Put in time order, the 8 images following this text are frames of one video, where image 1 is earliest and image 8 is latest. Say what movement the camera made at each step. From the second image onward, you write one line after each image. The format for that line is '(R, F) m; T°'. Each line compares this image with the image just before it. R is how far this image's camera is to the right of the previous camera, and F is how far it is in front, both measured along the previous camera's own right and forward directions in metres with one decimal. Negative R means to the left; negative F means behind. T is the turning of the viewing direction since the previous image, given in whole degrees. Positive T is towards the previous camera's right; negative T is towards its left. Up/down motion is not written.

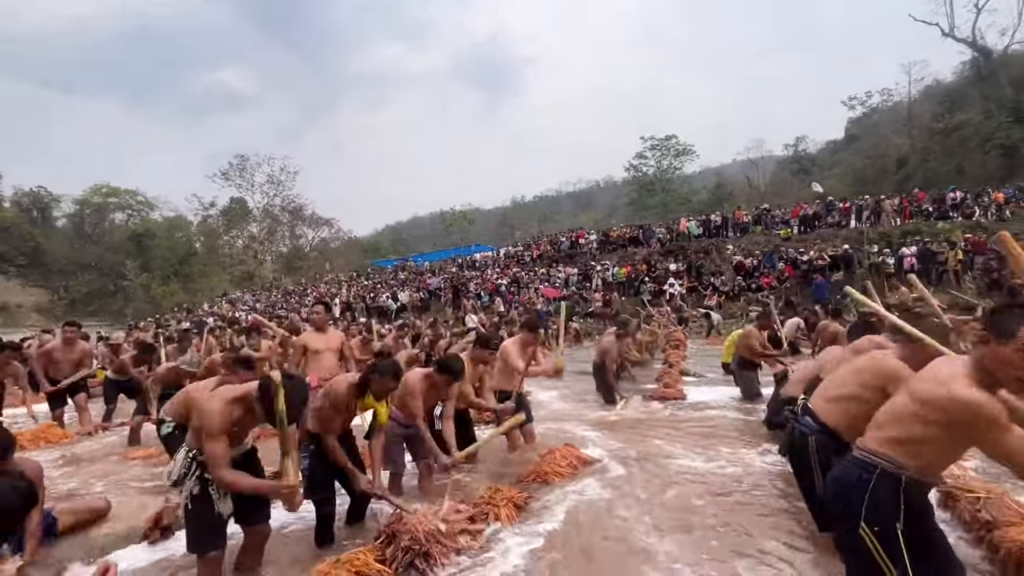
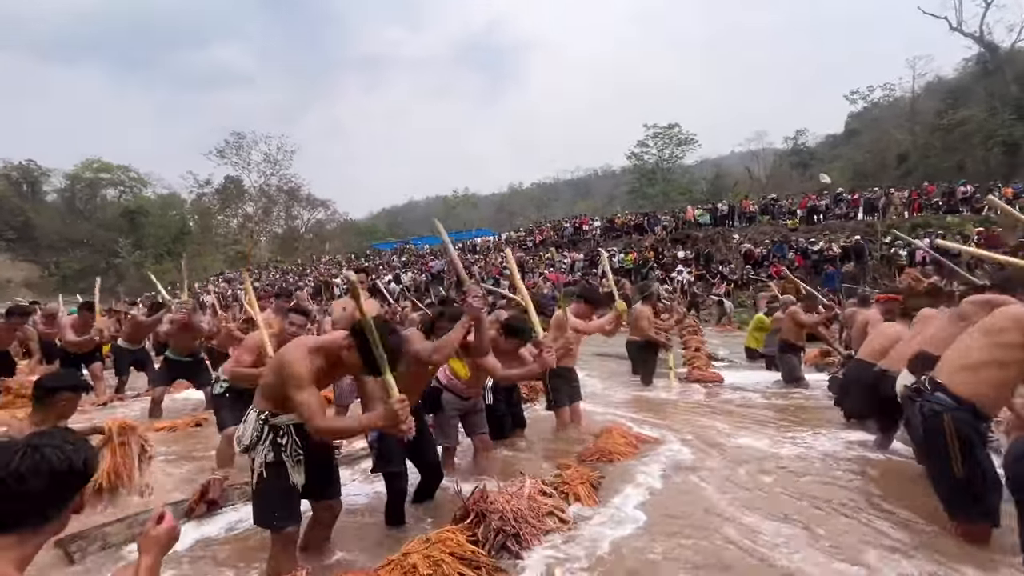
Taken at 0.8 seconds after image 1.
(-0.6, +0.3) m; +1°
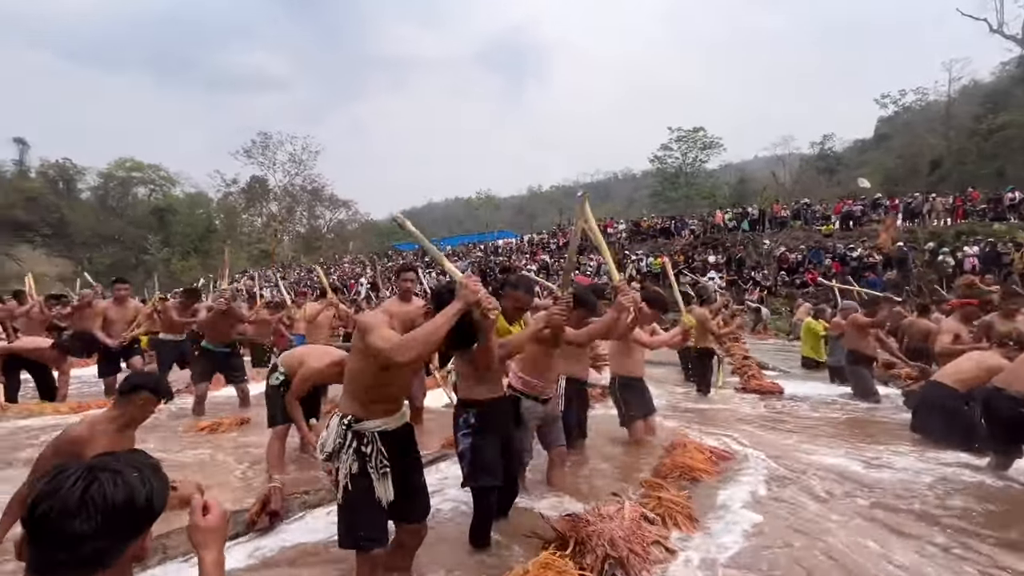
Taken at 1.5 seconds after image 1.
(-0.4, +0.3) m; -2°
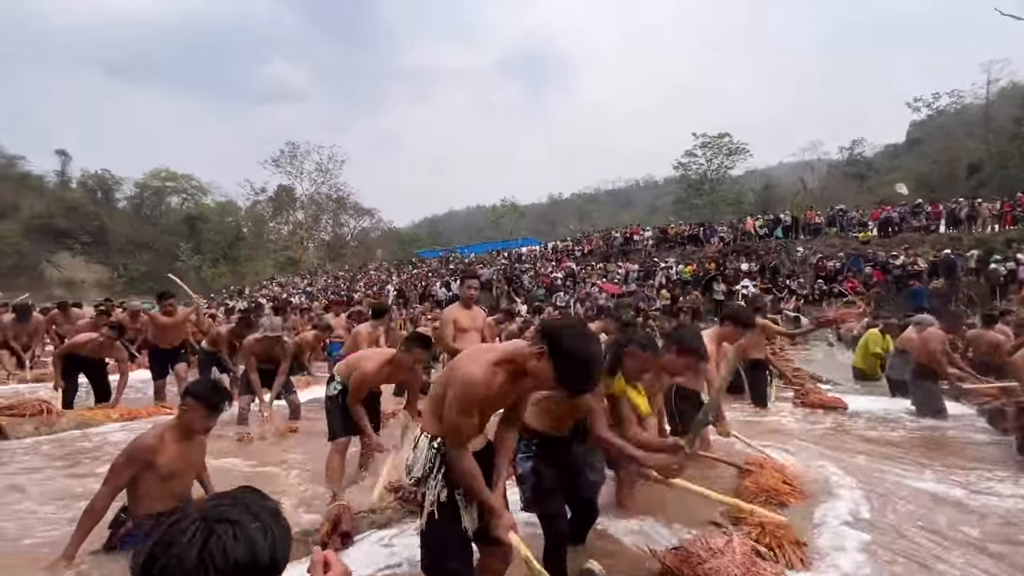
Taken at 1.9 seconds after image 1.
(-0.4, +0.2) m; -2°
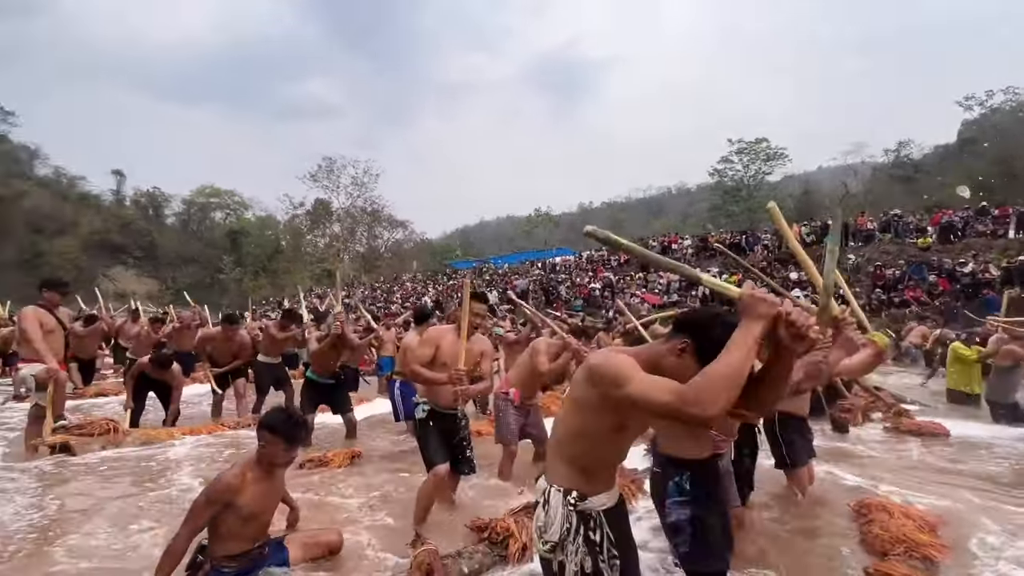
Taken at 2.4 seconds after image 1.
(-0.4, +0.3) m; -4°
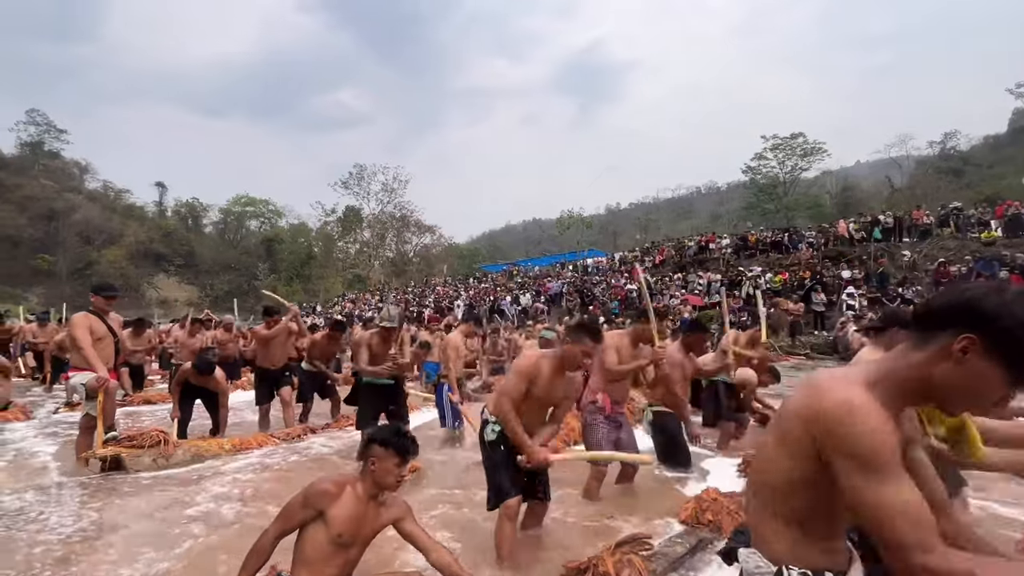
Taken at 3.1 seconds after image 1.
(-0.4, +0.4) m; -3°
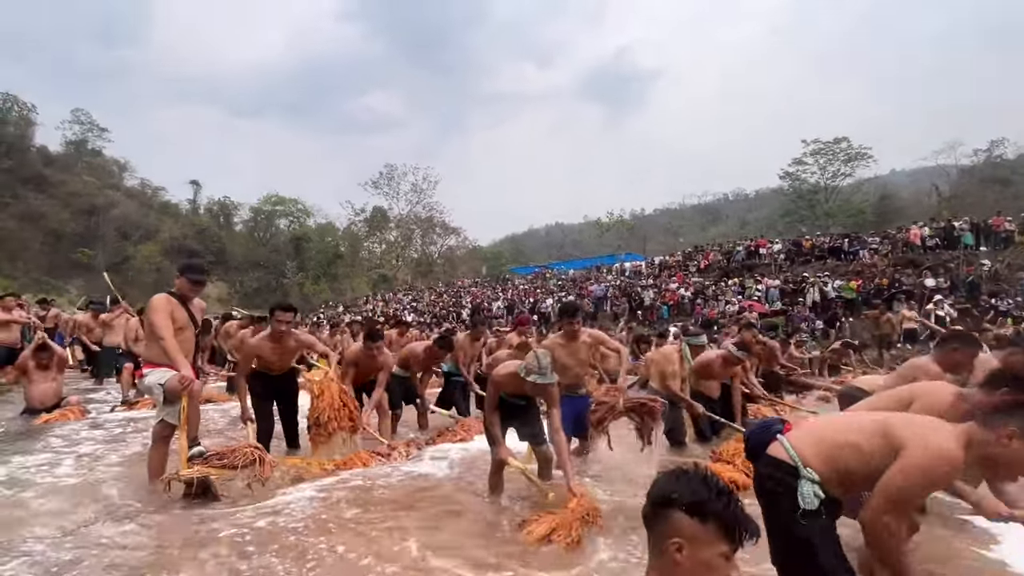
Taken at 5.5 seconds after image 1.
(-1.3, +1.1) m; -2°
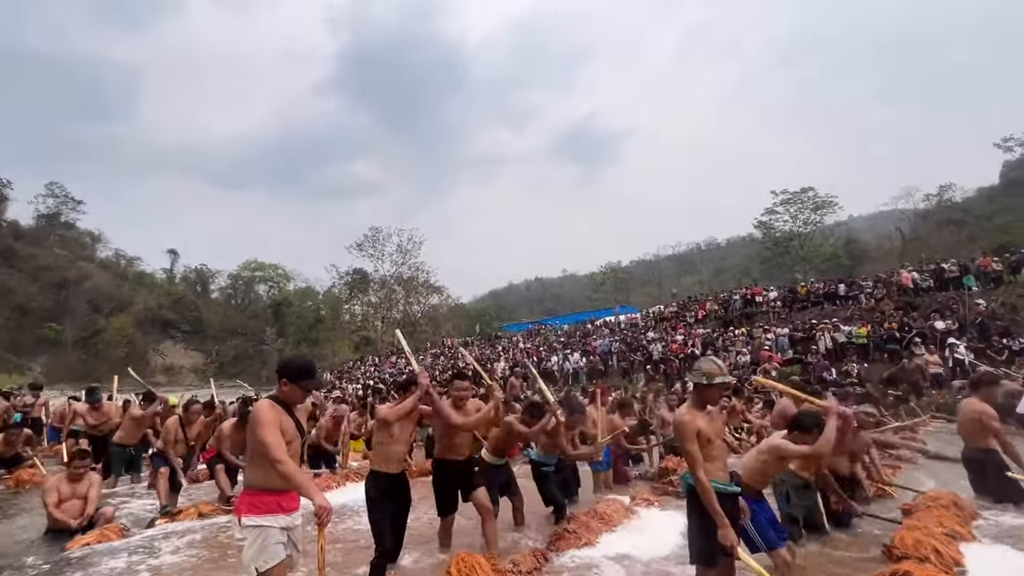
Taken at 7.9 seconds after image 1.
(-1.3, +0.5) m; +2°
